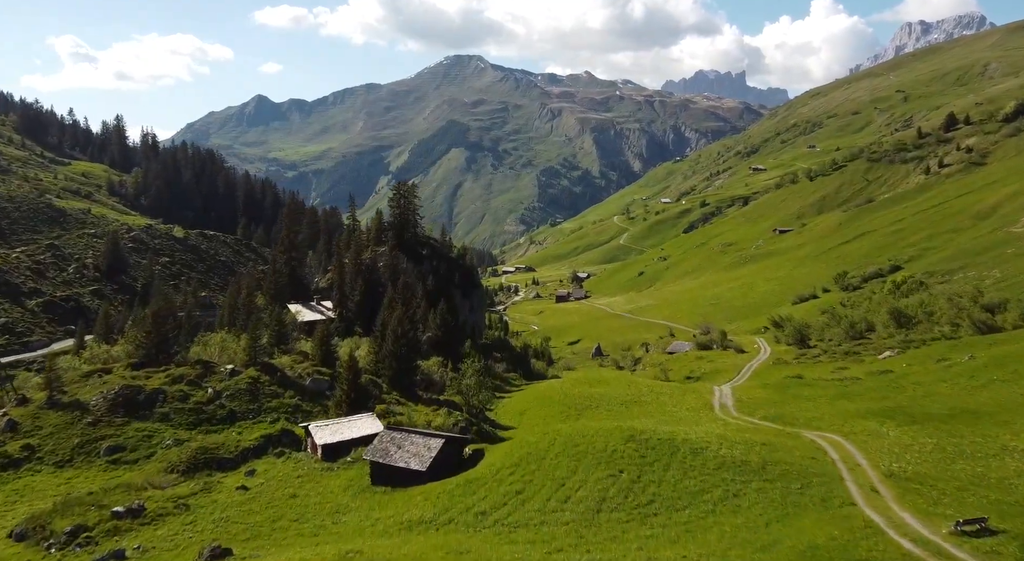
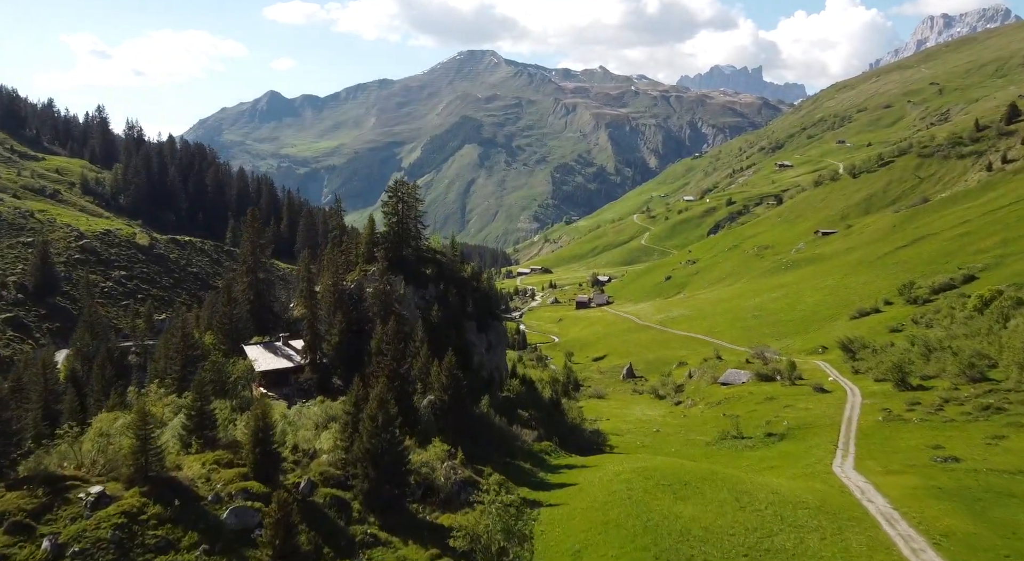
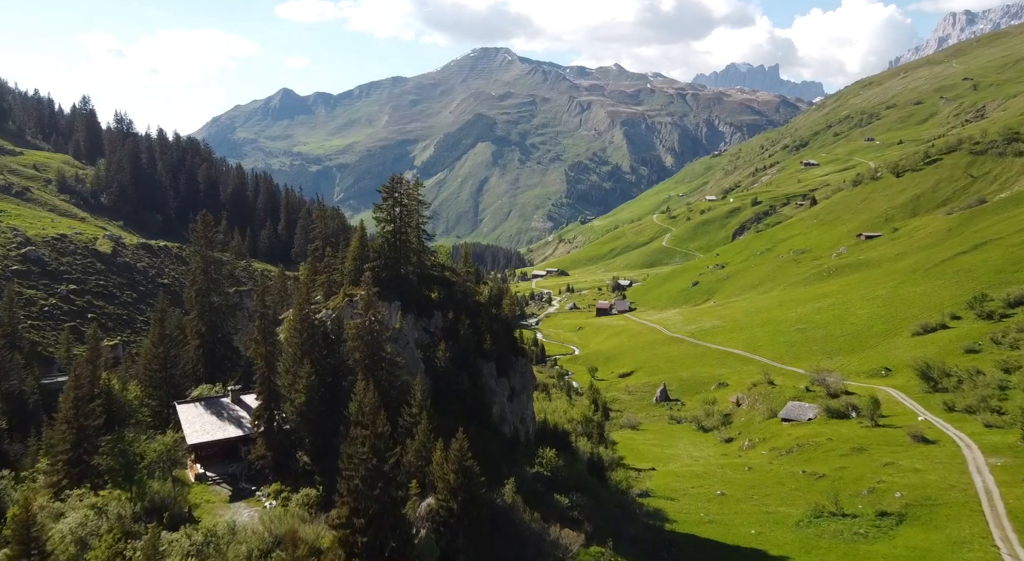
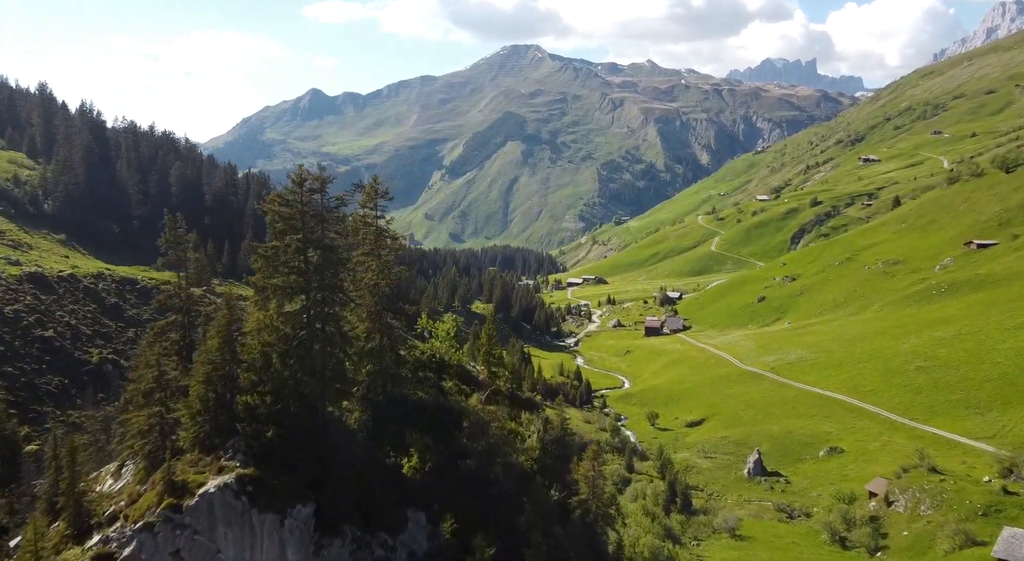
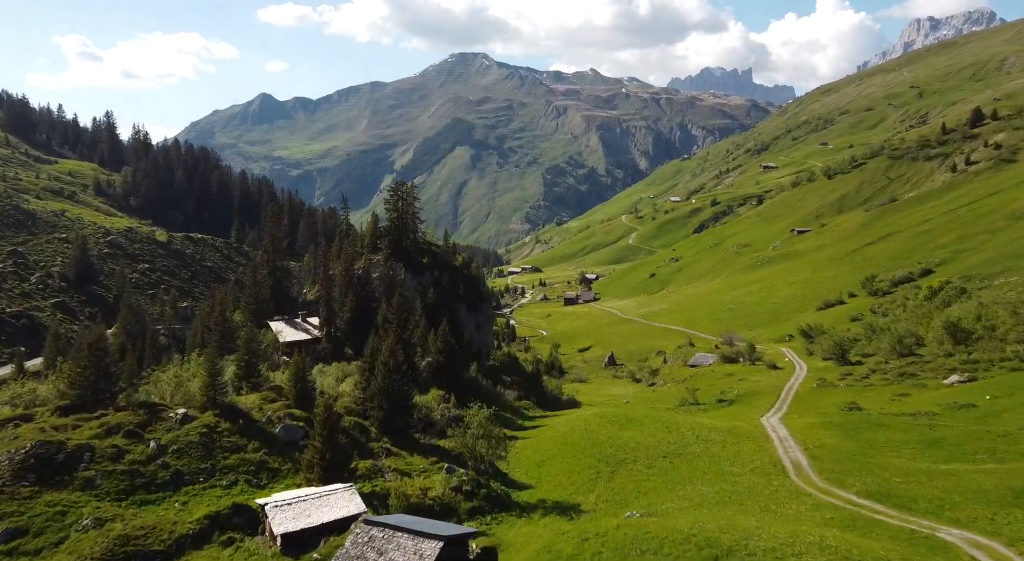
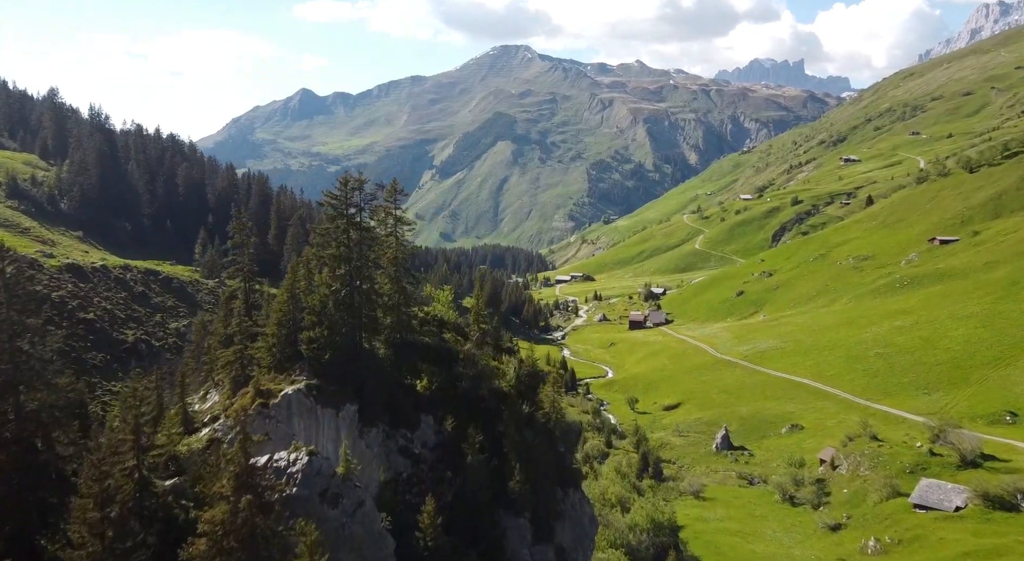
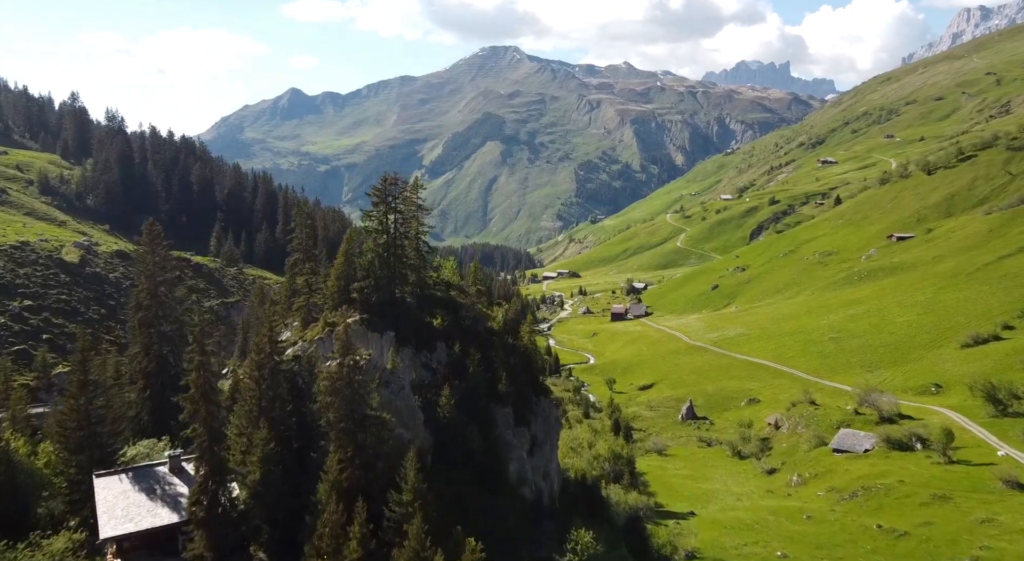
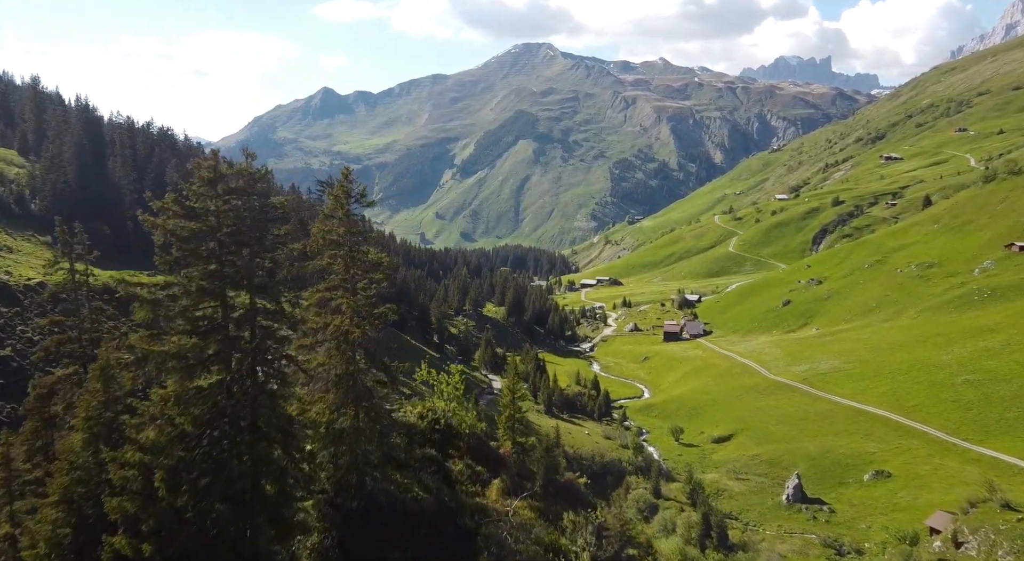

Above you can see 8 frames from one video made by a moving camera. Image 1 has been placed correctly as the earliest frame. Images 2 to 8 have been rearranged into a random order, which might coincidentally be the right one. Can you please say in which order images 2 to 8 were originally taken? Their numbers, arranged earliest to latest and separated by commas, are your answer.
5, 2, 3, 7, 6, 4, 8
